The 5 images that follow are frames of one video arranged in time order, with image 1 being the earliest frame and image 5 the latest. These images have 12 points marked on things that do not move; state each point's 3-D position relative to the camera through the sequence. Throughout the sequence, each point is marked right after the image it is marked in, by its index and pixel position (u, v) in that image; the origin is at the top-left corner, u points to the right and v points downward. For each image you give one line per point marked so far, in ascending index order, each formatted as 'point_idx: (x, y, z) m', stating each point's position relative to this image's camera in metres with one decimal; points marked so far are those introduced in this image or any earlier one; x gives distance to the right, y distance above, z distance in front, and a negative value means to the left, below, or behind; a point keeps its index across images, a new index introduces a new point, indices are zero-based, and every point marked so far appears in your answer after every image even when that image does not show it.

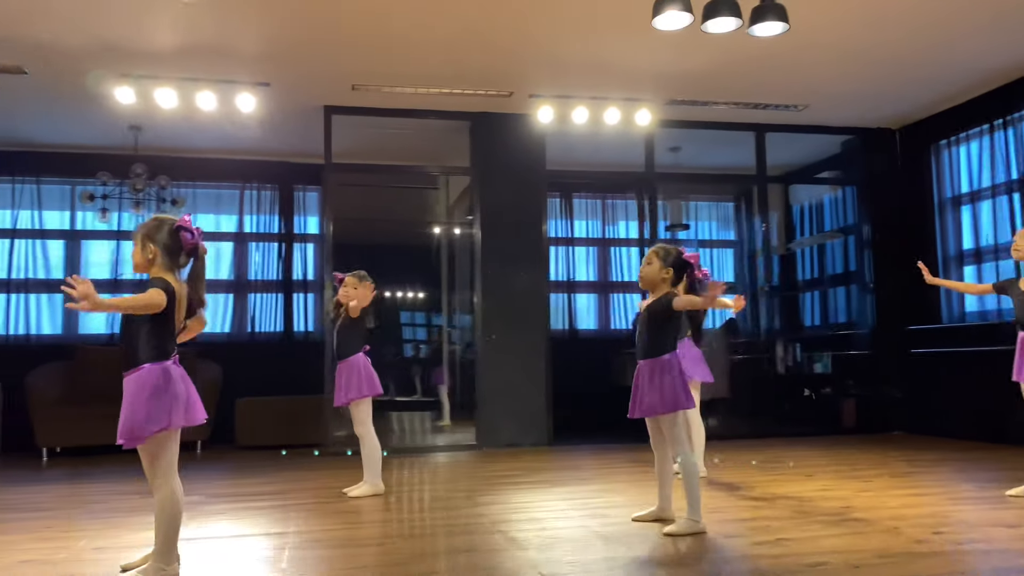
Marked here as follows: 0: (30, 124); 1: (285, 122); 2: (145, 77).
0: (-2.9, +1.0, +5.1) m
1: (-1.4, +1.1, +5.2) m
2: (-2.0, +1.1, +4.5) m
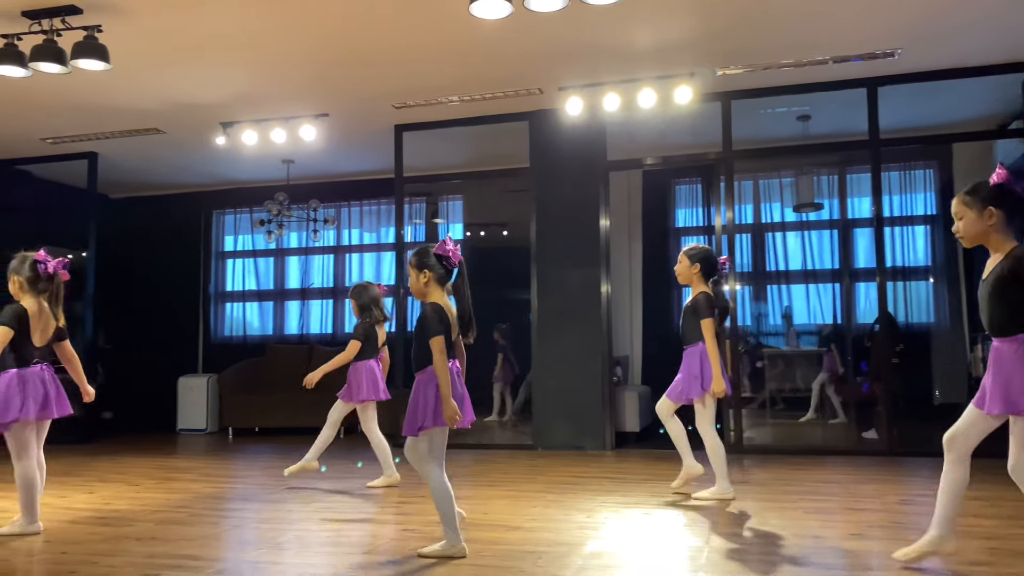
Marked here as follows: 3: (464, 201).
0: (-2.3, +0.9, +6.4) m
1: (-1.0, +1.0, +5.8) m
2: (-1.8, +1.1, +5.4) m
3: (-0.3, +0.6, +5.7) m
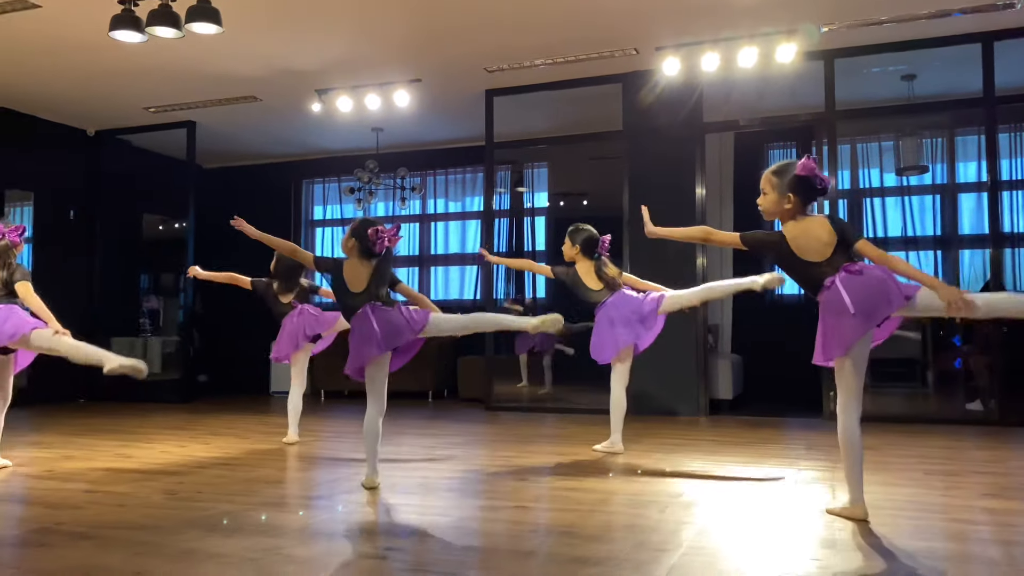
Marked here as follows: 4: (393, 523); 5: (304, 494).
0: (-1.7, +1.2, +6.5) m
1: (-0.3, +1.3, +5.8) m
2: (-1.2, +1.3, +5.5) m
3: (+0.3, +0.8, +5.7) m
4: (-0.3, -0.6, +2.3) m
5: (-0.7, -0.7, +2.7) m
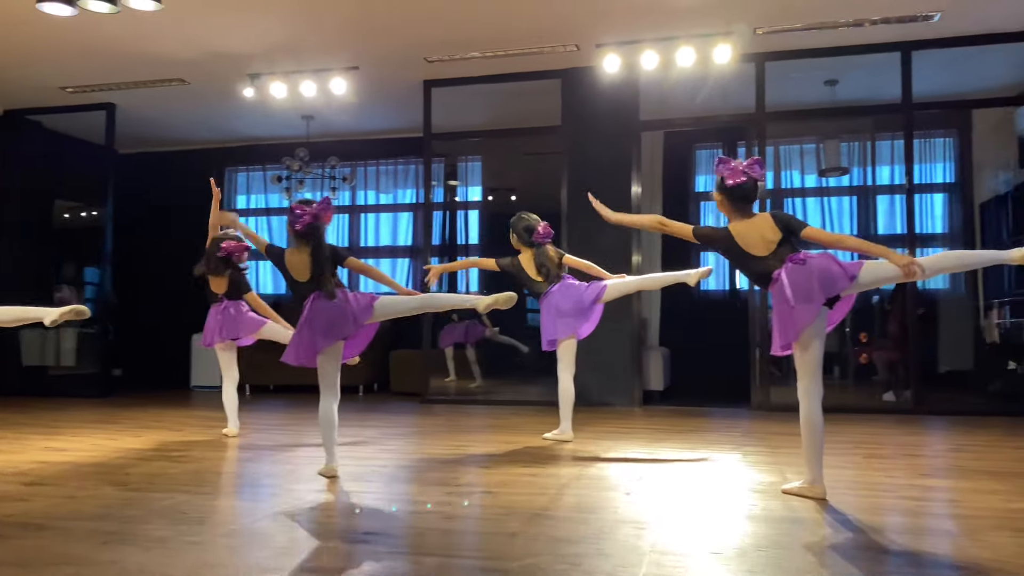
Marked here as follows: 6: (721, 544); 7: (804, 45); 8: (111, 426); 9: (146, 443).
0: (-2.2, +1.3, +6.3) m
1: (-0.8, +1.3, +5.7) m
2: (-1.6, +1.3, +5.3) m
3: (-0.2, +0.9, +5.7) m
4: (-0.4, -0.6, +2.3) m
5: (-0.8, -0.6, +2.6) m
6: (+0.5, -0.6, +1.9) m
7: (+1.7, +1.4, +5.0) m
8: (-2.0, -0.7, +4.2) m
9: (-1.5, -0.6, +3.5) m
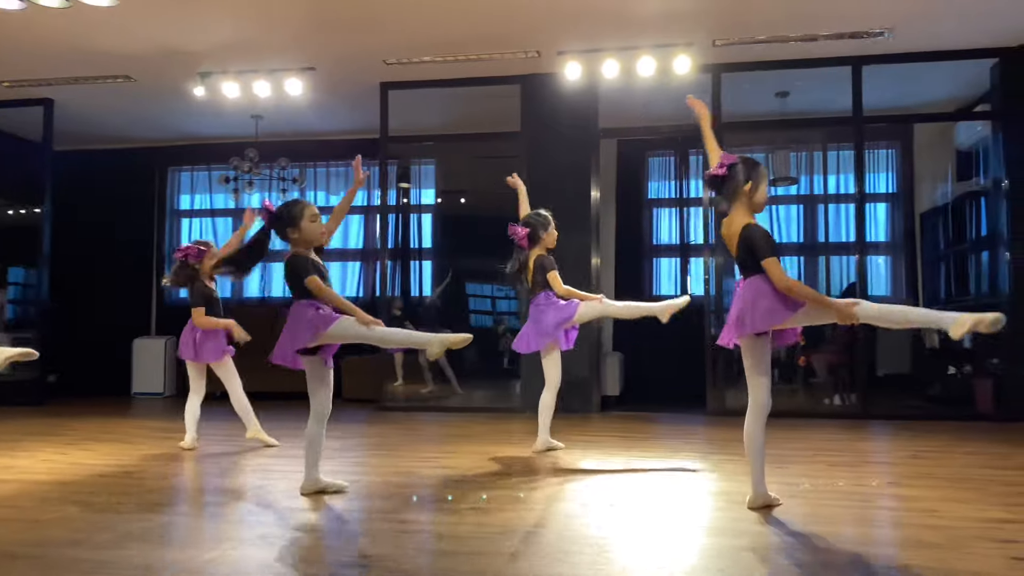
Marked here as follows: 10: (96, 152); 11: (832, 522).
0: (-2.5, +1.2, +6.1) m
1: (-1.1, +1.3, +5.7) m
2: (-1.8, +1.3, +5.2) m
3: (-0.5, +0.8, +5.7) m
4: (-0.4, -0.6, +2.2) m
5: (-0.9, -0.7, +2.6) m
6: (+0.5, -0.6, +2.0) m
7: (+1.5, +1.4, +5.1) m
8: (-2.2, -0.7, +4.0) m
9: (-1.6, -0.7, +3.3) m
10: (-3.5, +1.2, +7.2) m
11: (+0.9, -0.6, +2.3) m
